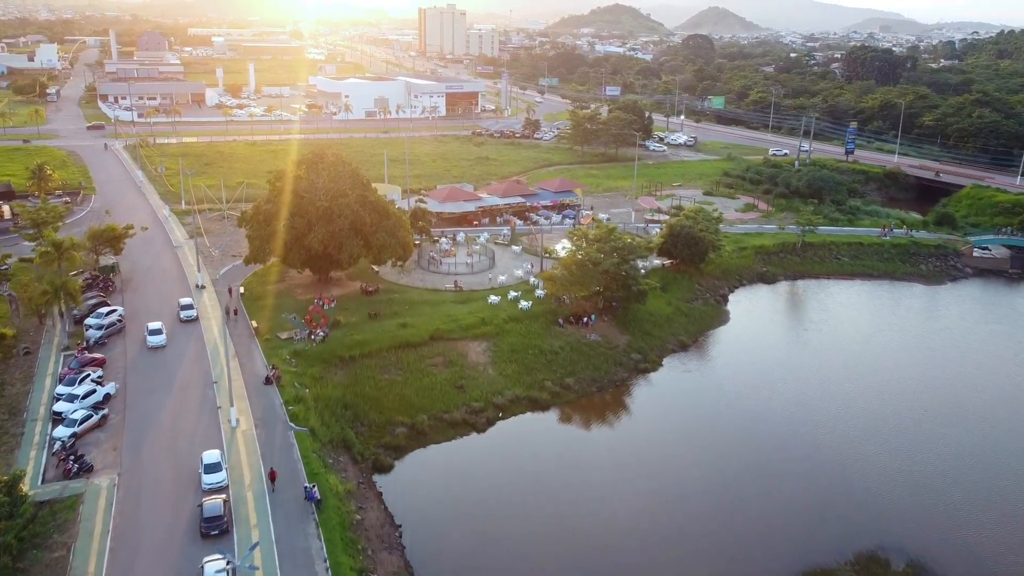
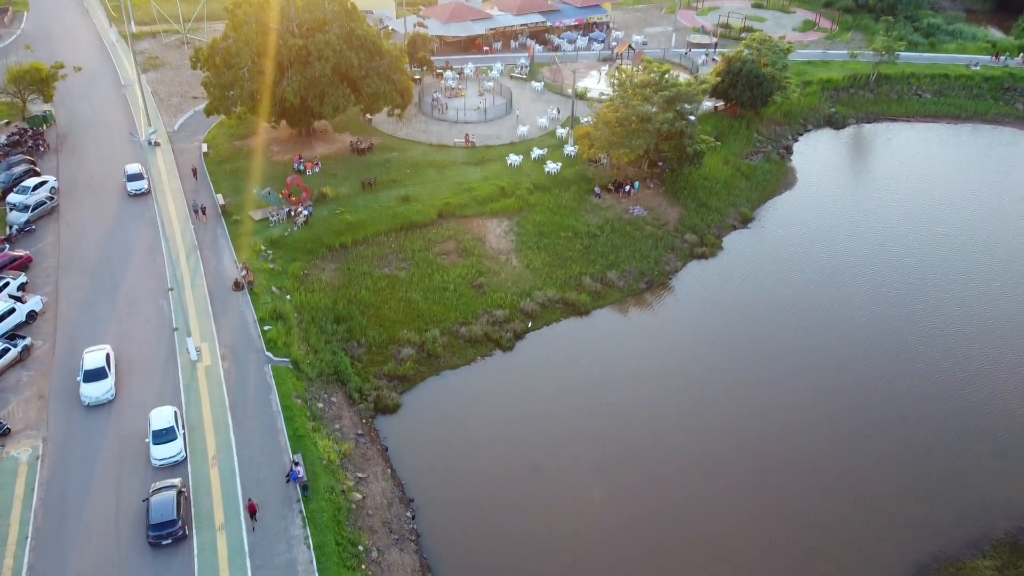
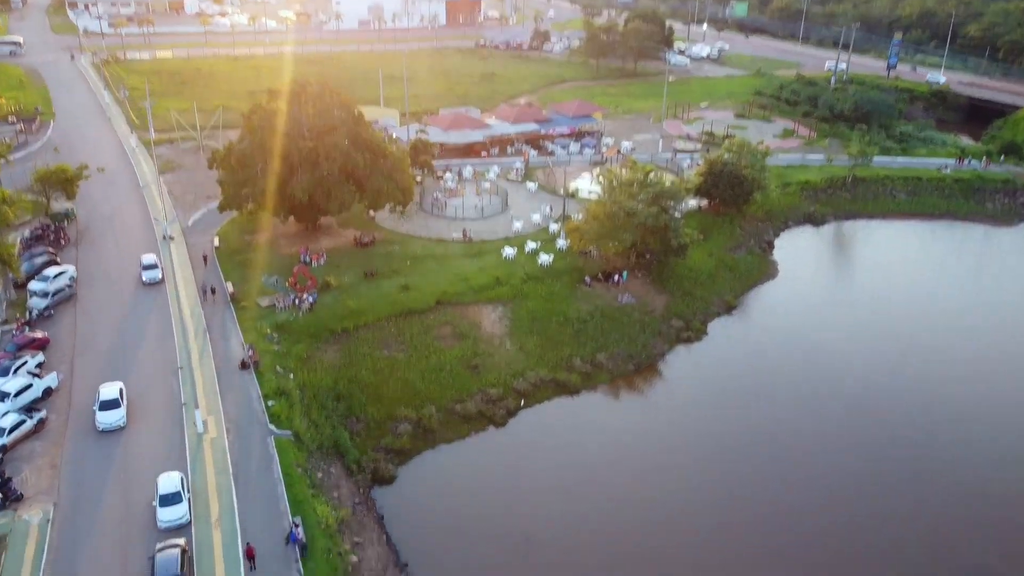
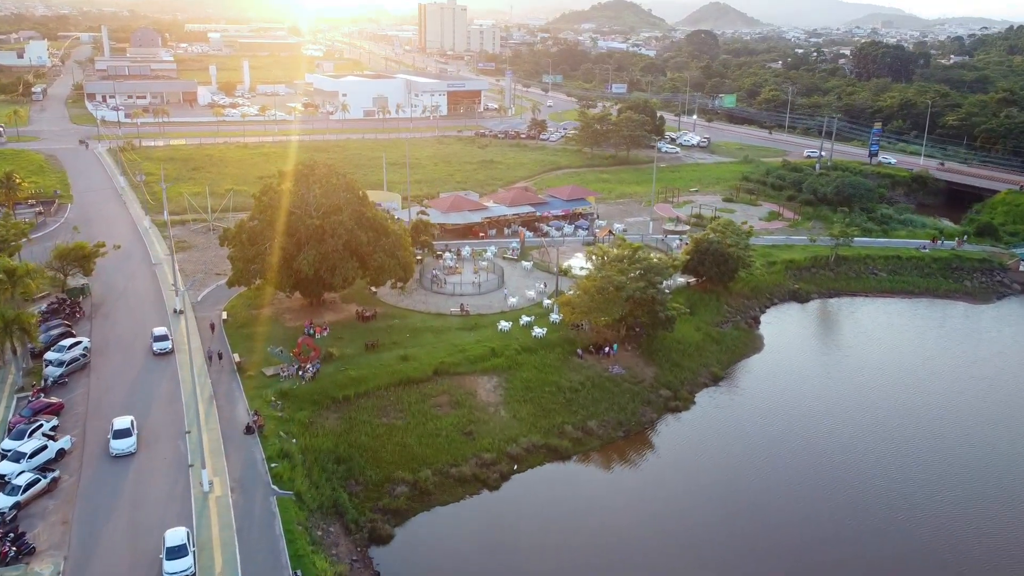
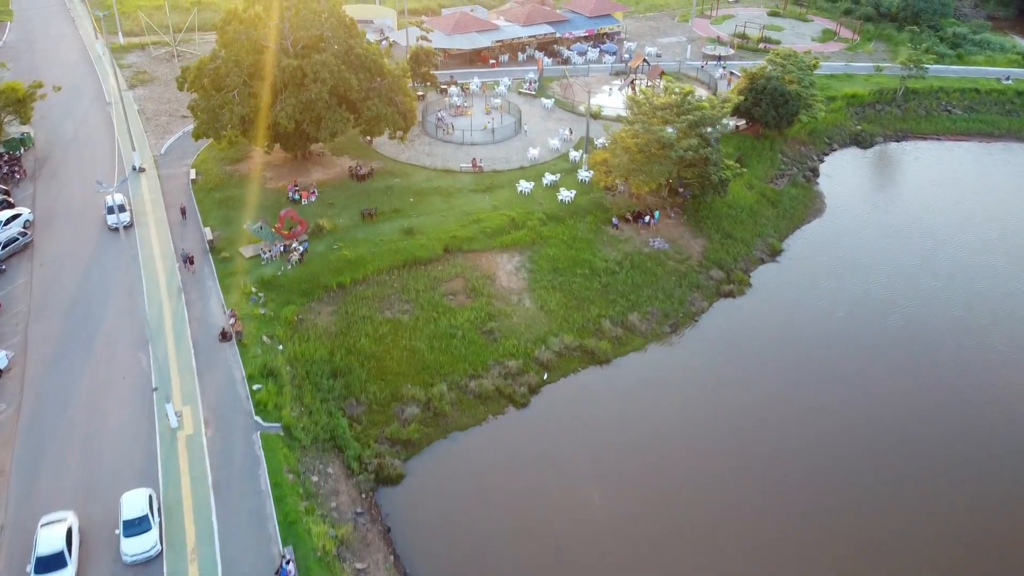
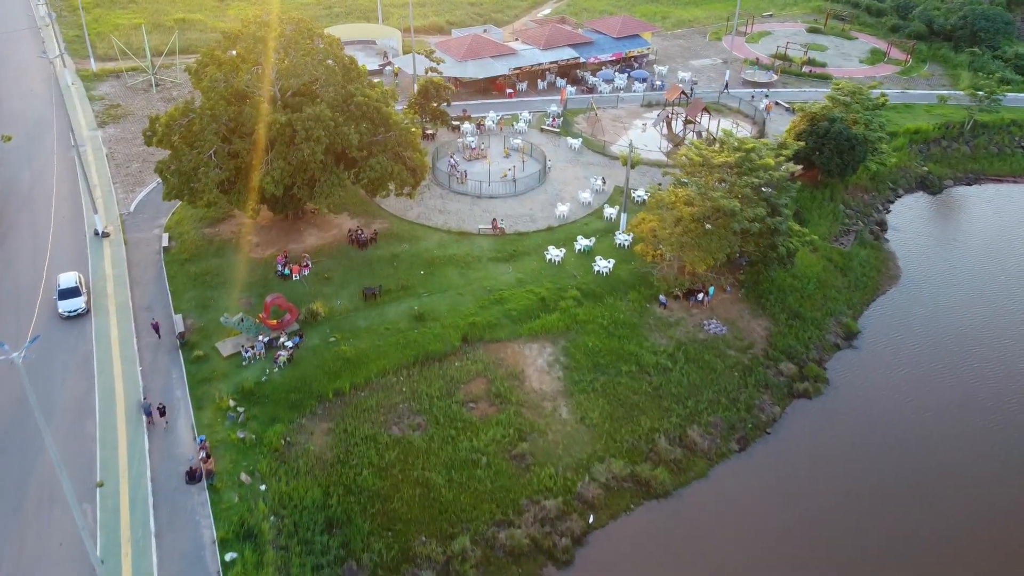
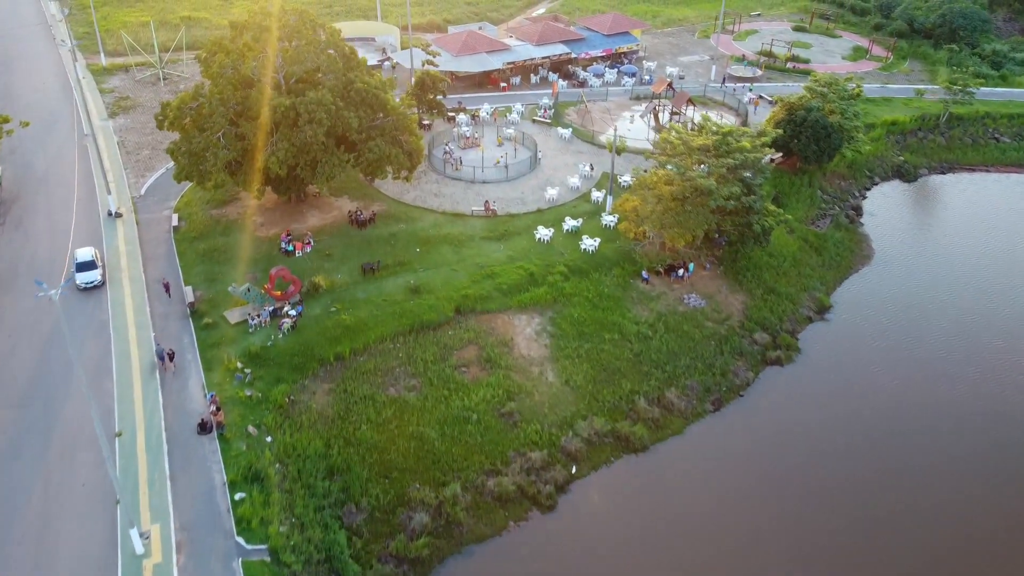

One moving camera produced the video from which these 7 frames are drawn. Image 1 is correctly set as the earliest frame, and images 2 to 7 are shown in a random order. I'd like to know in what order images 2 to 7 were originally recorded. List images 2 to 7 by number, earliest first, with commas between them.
4, 3, 2, 5, 7, 6
